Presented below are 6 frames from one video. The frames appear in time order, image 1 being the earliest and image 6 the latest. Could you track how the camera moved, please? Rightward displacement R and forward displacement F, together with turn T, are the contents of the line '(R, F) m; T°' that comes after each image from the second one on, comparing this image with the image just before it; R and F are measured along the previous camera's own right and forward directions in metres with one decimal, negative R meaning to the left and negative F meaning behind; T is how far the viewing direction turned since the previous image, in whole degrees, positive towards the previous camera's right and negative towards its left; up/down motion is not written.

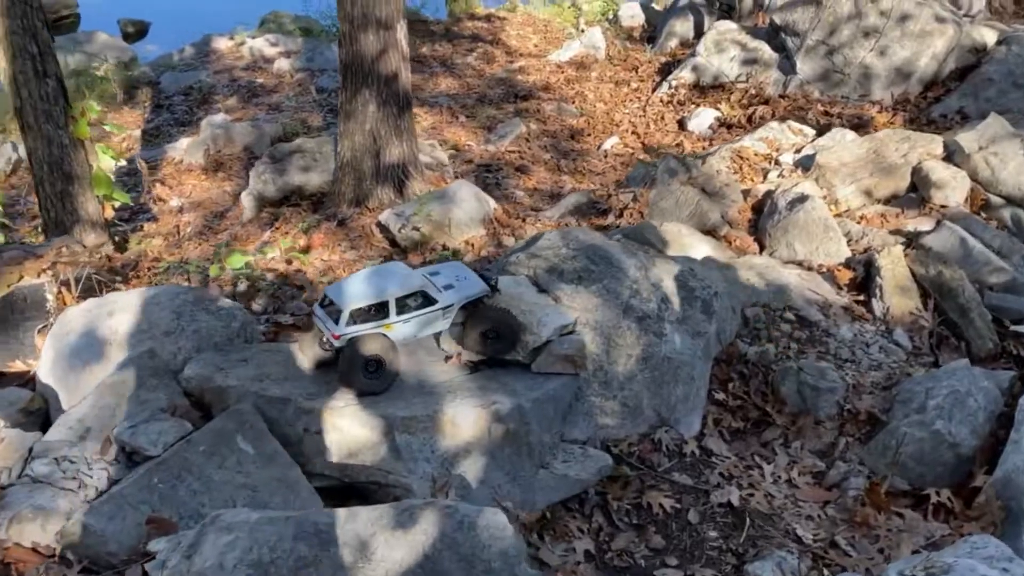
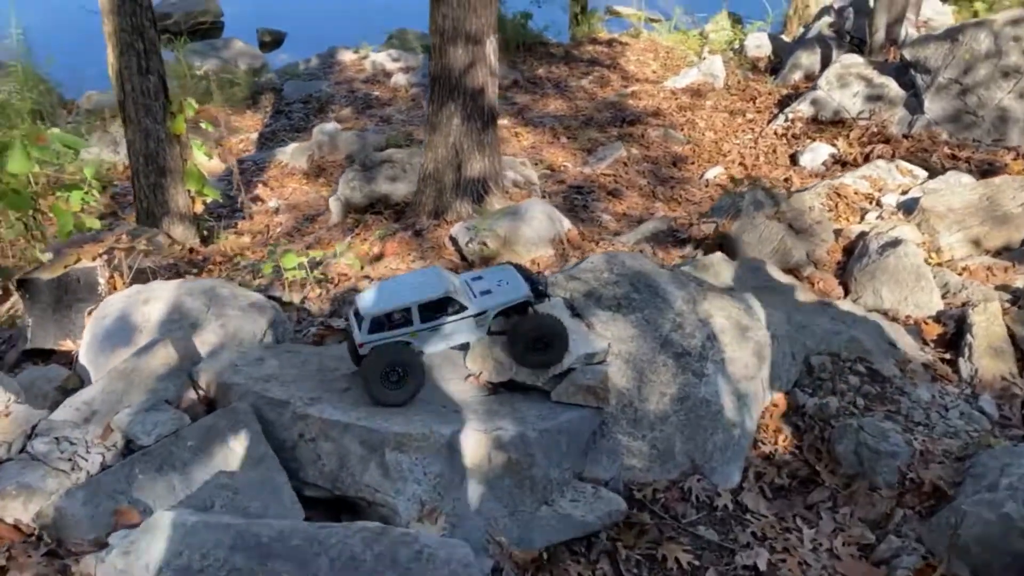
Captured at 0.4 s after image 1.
(+0.4, +0.2) m; -8°
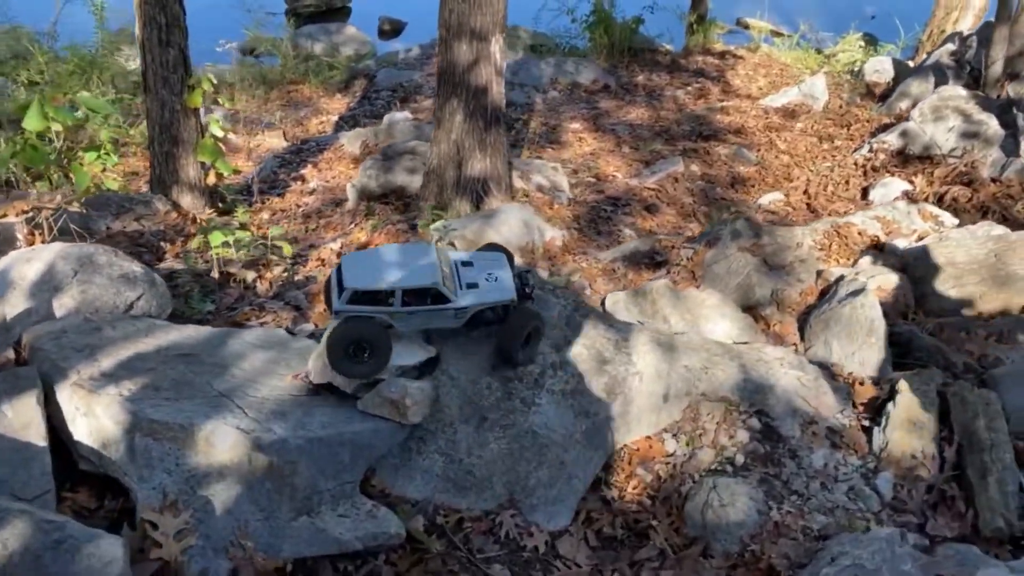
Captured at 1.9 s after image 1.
(+1.3, +0.3) m; -9°
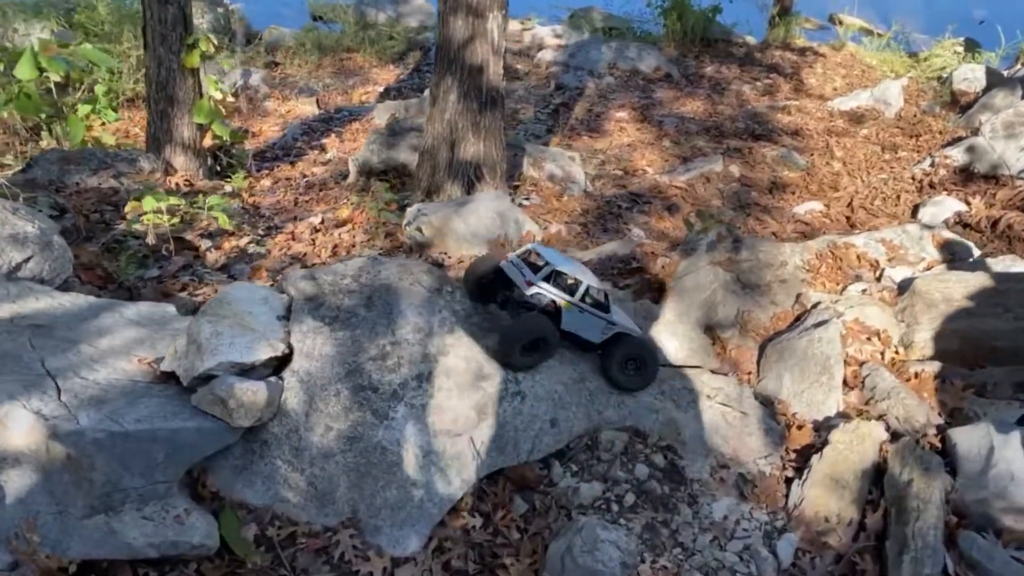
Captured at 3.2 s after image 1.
(+0.9, +0.4) m; -5°
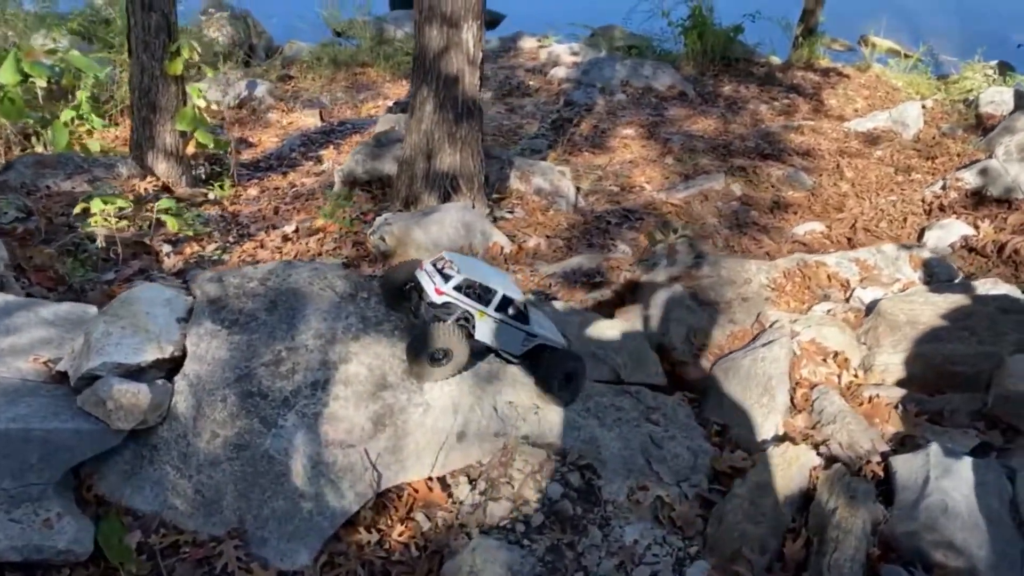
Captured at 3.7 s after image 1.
(+0.5, +0.1) m; -2°
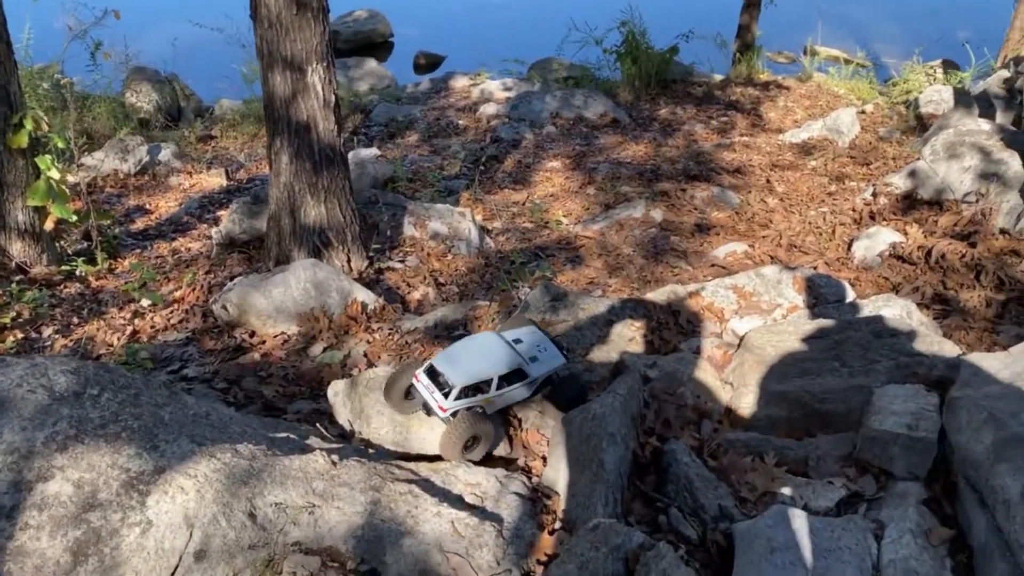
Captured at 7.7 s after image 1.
(+1.0, +0.6) m; +1°
